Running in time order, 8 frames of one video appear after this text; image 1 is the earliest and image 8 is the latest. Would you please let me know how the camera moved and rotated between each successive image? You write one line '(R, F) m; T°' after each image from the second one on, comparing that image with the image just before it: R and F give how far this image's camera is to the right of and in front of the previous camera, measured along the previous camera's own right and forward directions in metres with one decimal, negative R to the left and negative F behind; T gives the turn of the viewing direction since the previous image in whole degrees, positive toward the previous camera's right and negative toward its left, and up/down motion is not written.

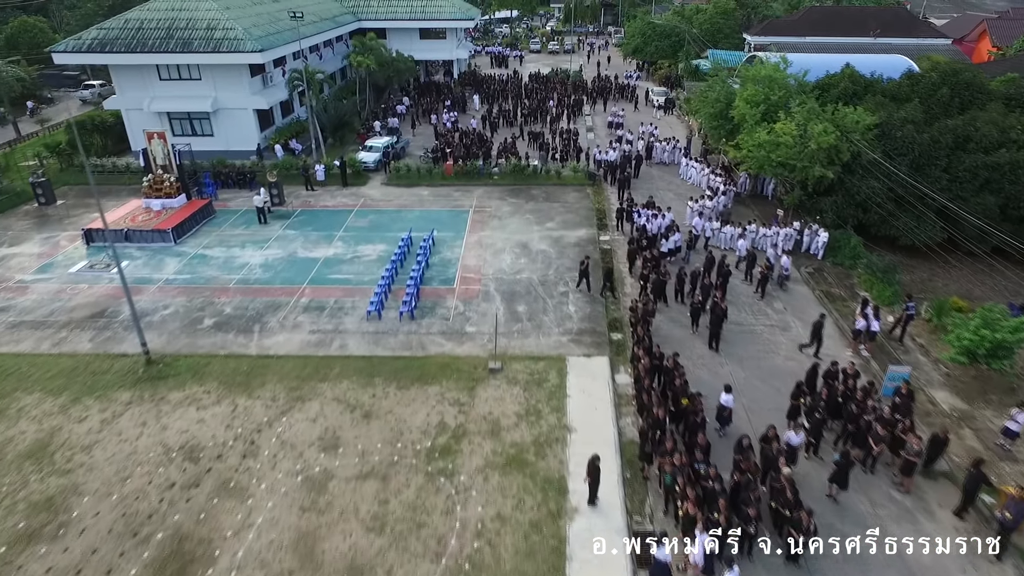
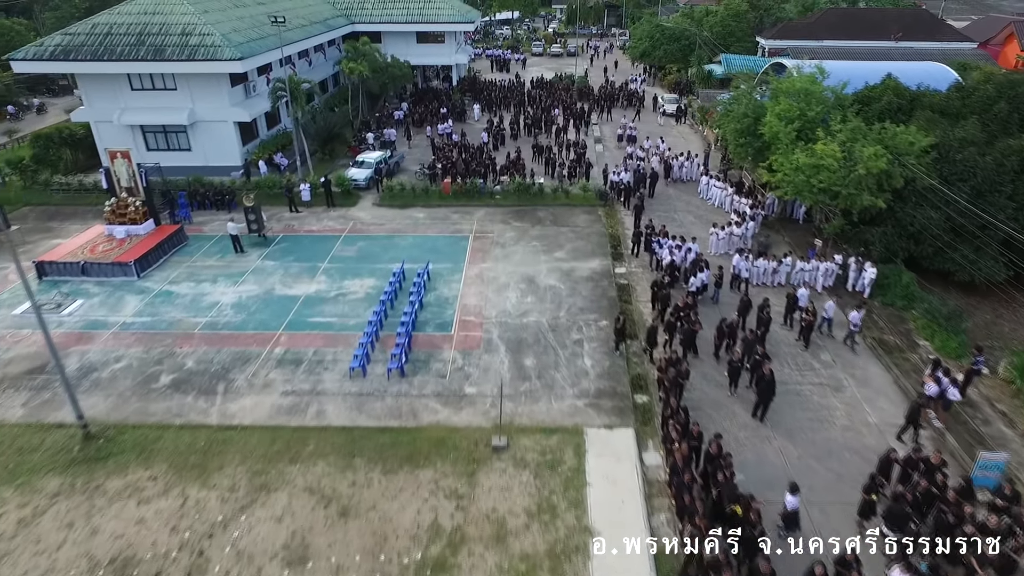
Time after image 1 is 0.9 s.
(-0.2, +2.5) m; 0°
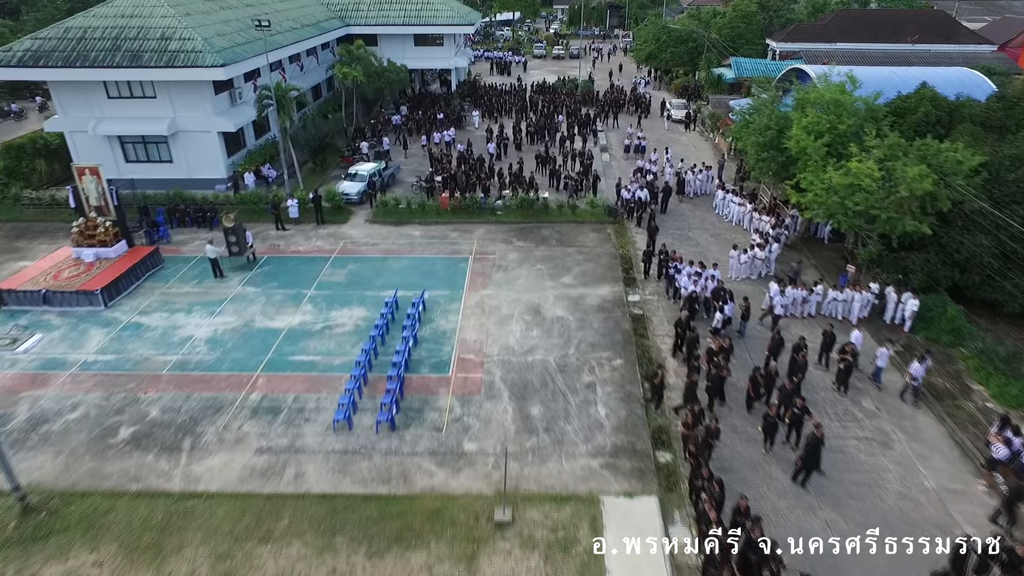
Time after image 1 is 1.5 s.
(-0.1, +1.7) m; 0°
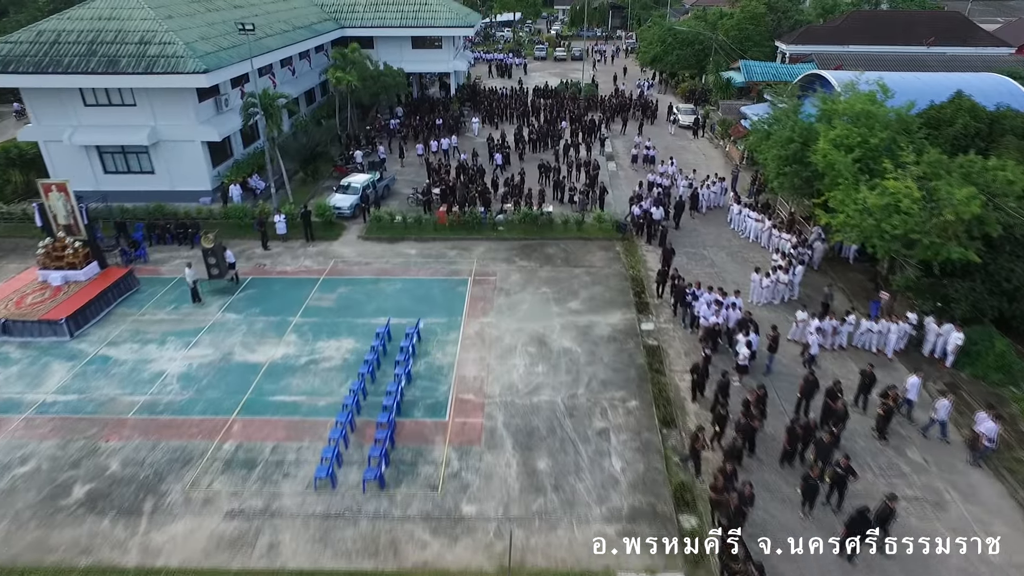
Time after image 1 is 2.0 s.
(-0.1, +1.5) m; 0°
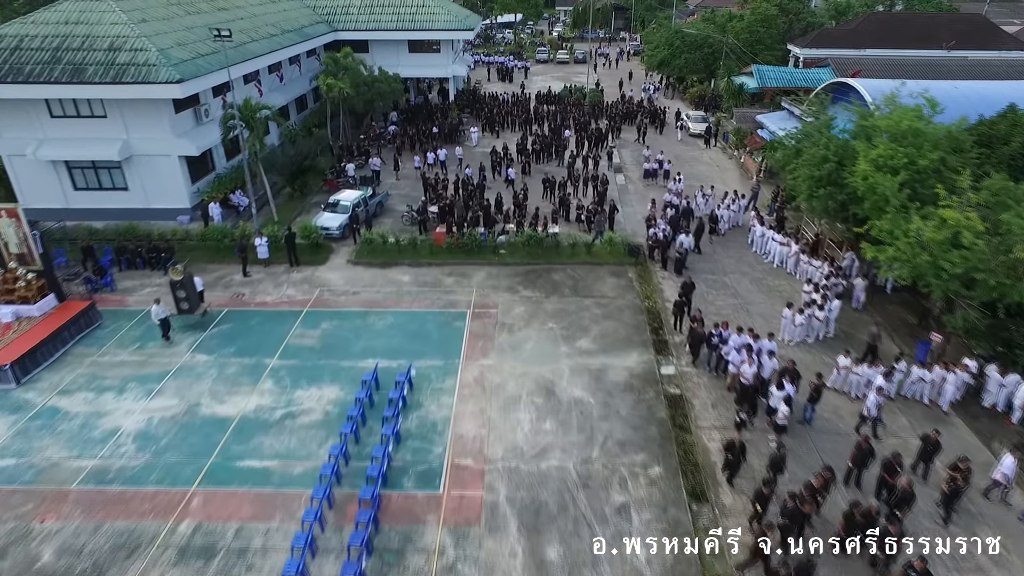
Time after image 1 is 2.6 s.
(-0.1, +1.9) m; 0°
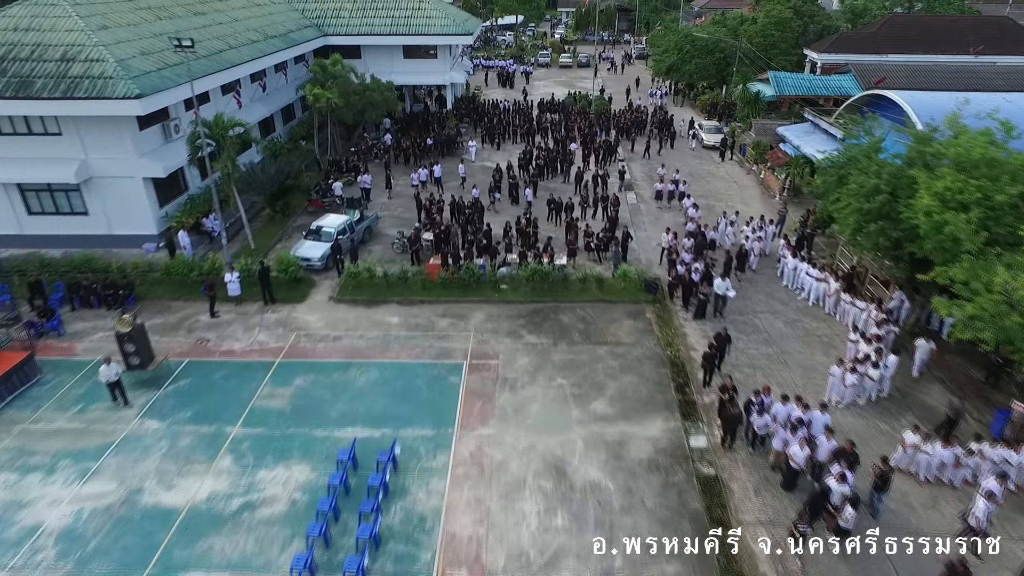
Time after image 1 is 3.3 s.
(-0.1, +2.3) m; 0°
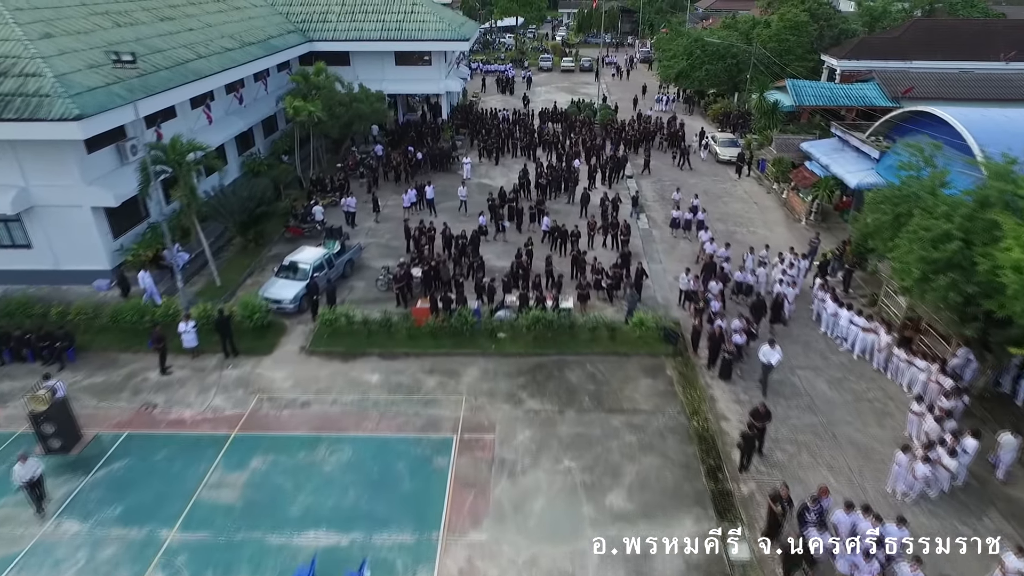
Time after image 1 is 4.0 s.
(0.0, +2.4) m; 0°
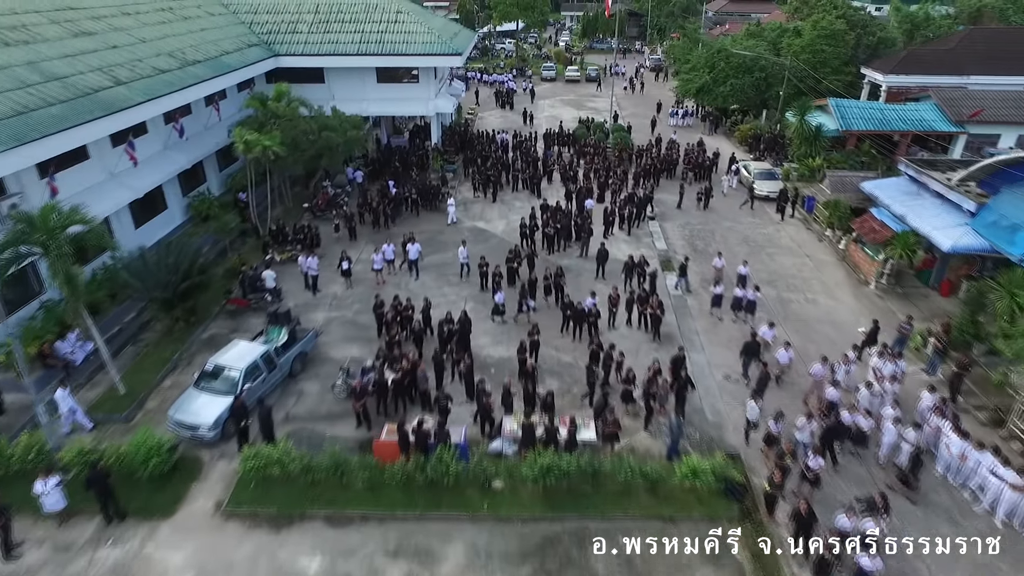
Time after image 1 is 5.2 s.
(0.0, +4.6) m; 0°
